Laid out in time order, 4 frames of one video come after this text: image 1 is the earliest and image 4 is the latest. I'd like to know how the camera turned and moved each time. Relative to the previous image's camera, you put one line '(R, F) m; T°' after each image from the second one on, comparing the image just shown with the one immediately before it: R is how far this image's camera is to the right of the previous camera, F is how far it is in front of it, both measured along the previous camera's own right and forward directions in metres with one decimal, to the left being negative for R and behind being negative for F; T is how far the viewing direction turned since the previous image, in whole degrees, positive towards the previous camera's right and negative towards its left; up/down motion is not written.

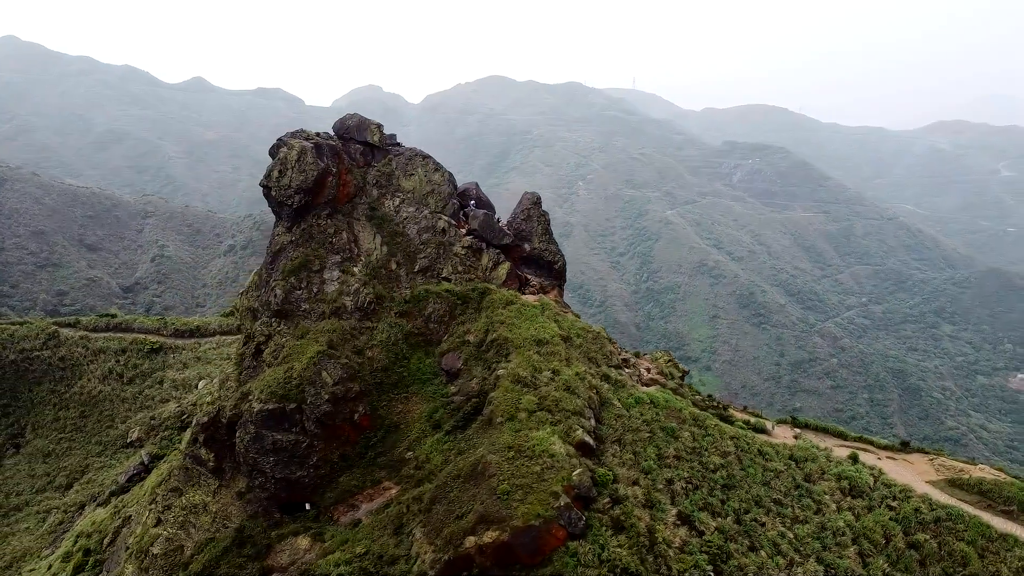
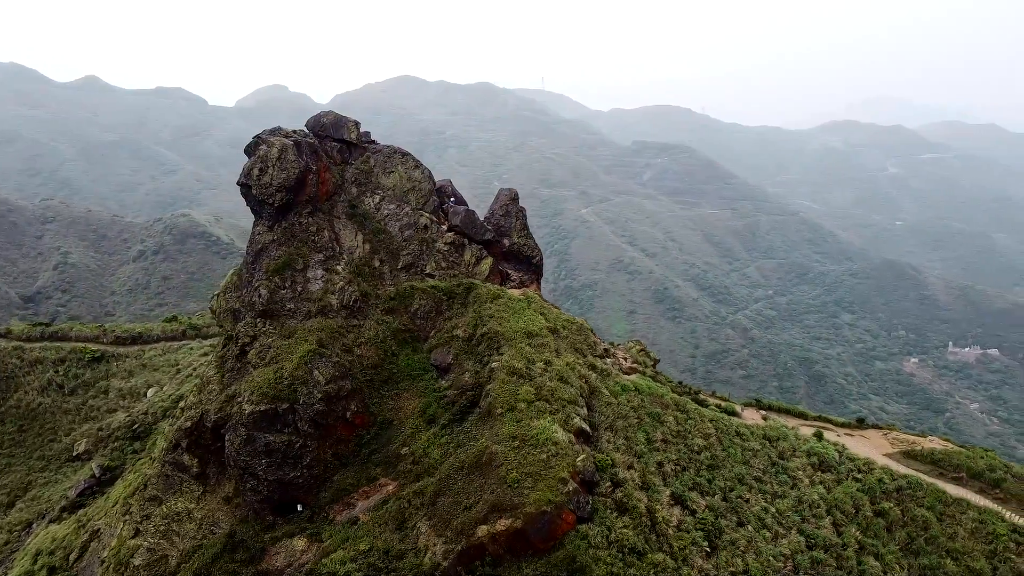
(-1.7, -0.2) m; +6°
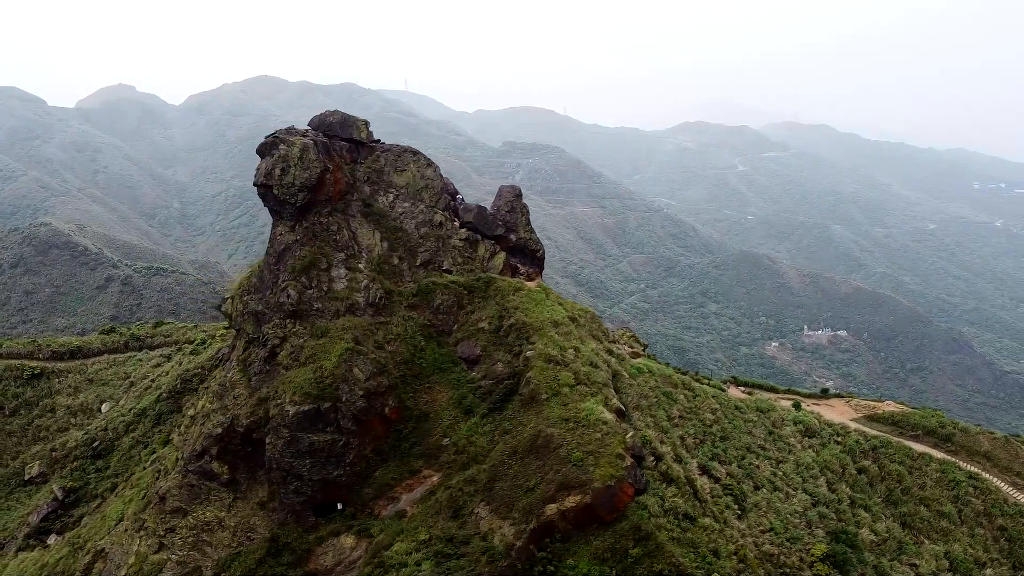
(-3.7, -0.4) m; +10°
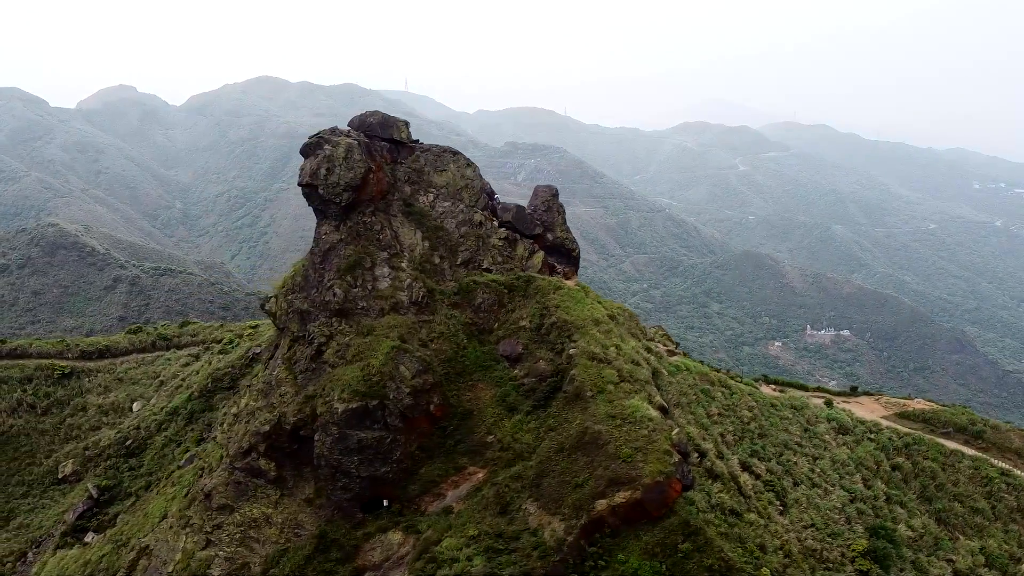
(-1.0, -0.2) m; 0°
